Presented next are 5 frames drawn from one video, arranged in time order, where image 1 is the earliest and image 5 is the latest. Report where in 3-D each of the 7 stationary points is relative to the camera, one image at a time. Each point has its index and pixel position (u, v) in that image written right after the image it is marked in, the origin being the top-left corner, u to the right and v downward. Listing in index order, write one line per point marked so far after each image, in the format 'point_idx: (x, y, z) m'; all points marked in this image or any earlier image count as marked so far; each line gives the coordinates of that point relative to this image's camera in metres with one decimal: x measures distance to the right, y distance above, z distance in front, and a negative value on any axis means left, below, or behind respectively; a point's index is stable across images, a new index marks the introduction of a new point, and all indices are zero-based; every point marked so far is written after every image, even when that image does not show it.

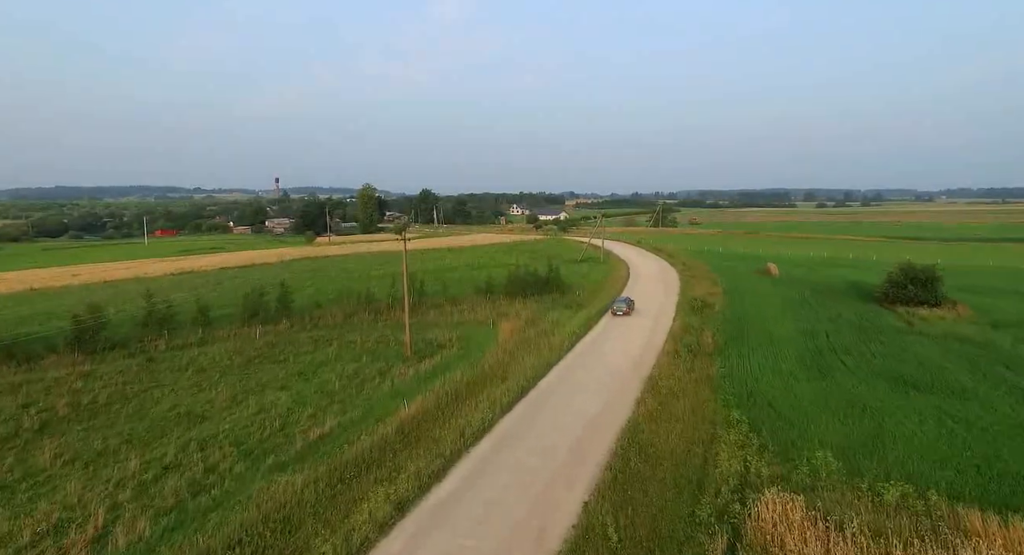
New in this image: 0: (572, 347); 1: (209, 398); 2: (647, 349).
0: (+2.0, -2.4, +18.9) m
1: (-8.1, -3.2, +14.8) m
2: (+4.5, -2.4, +18.6) m
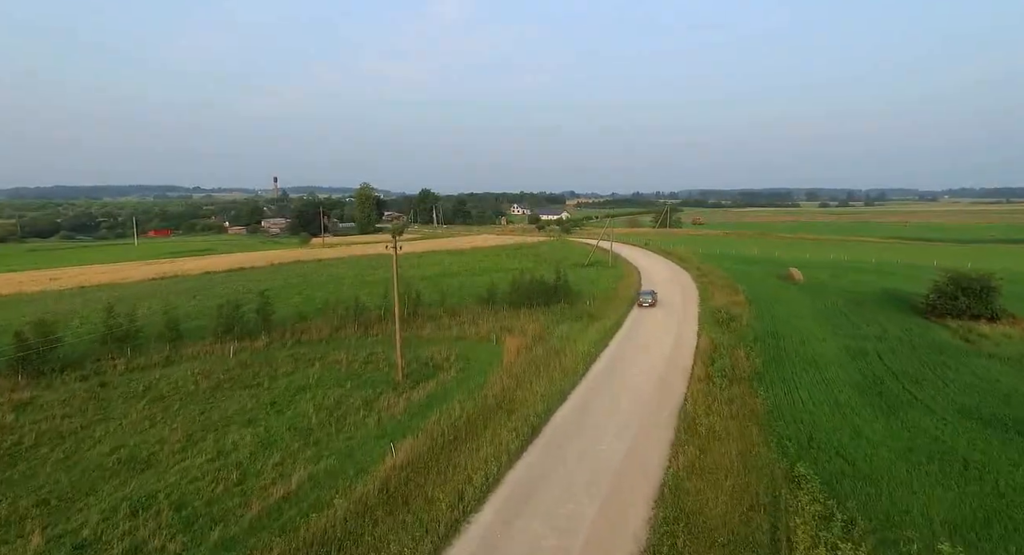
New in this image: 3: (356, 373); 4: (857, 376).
0: (+2.2, -2.8, +16.6) m
1: (-7.9, -3.6, +12.5) m
2: (+4.7, -2.7, +16.3) m
3: (-4.8, -2.9, +17.0) m
4: (+9.0, -2.6, +14.5) m
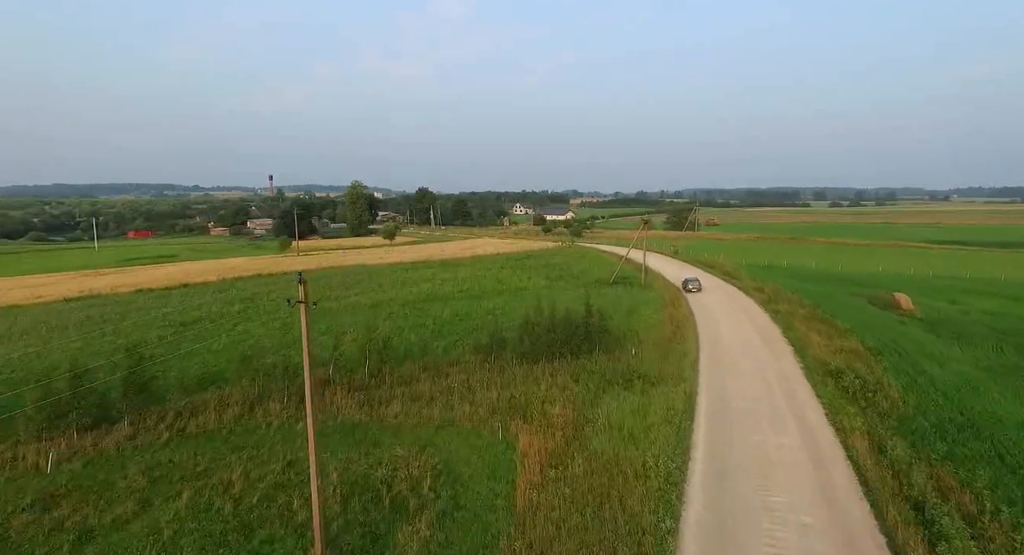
0: (+2.6, -3.9, +8.7) m
1: (-7.5, -4.7, +4.6) m
2: (+5.0, -3.9, +8.4) m
3: (-4.4, -4.1, +9.2) m
4: (+9.3, -3.8, +6.6) m
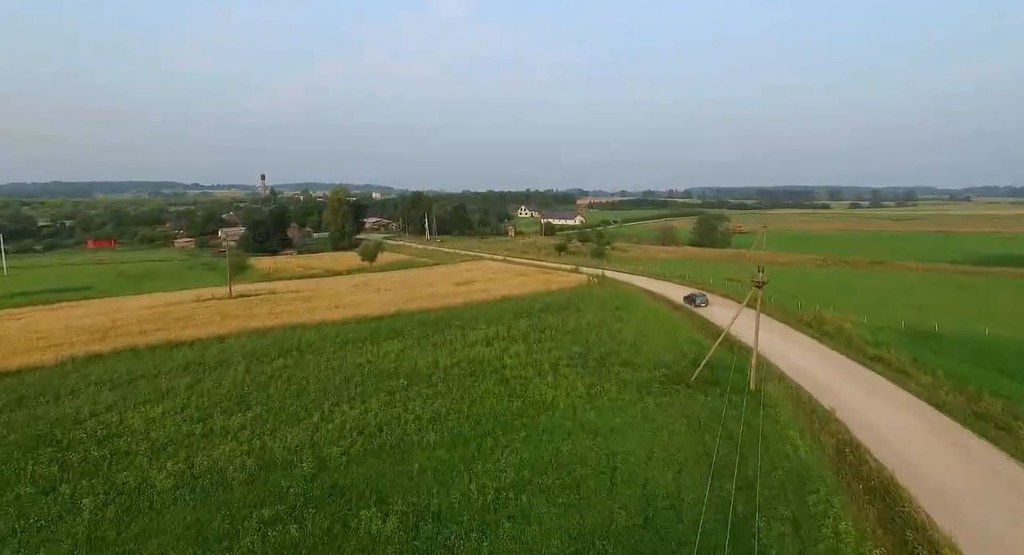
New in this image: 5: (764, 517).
0: (+3.0, -7.2, -4.3) m
1: (-7.1, -8.0, -8.4) m
2: (+5.5, -7.1, -4.6) m
3: (-4.0, -7.3, -3.8) m
4: (+9.8, -7.0, -6.4) m
5: (+5.1, -4.4, +11.4) m
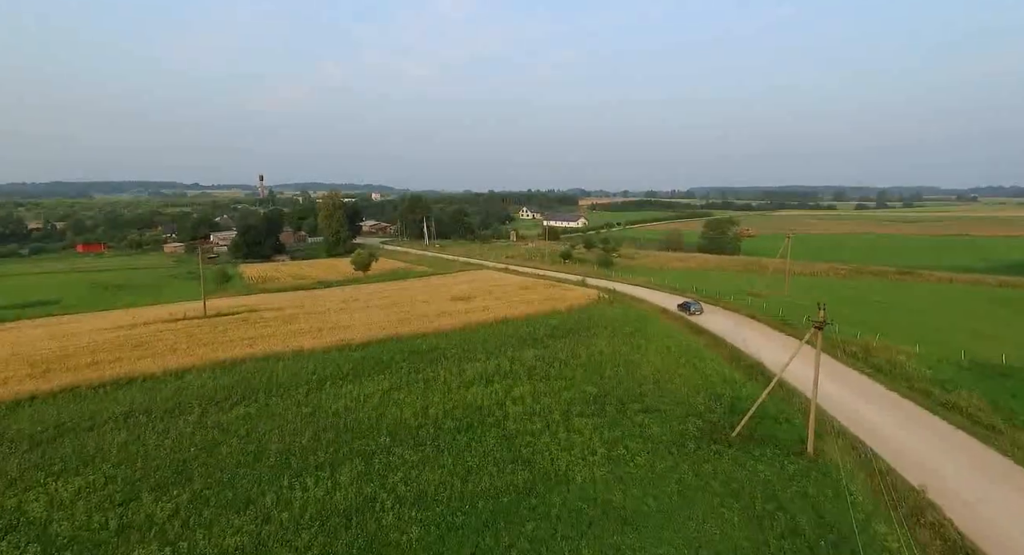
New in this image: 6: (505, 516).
0: (+3.1, -8.2, -7.6) m
1: (-7.1, -9.0, -11.7) m
2: (+5.6, -8.1, -8.0) m
3: (-3.9, -8.3, -7.2) m
4: (+9.8, -8.0, -9.8) m
5: (+5.2, -5.4, +8.0) m
6: (-0.2, -4.8, +12.3) m
